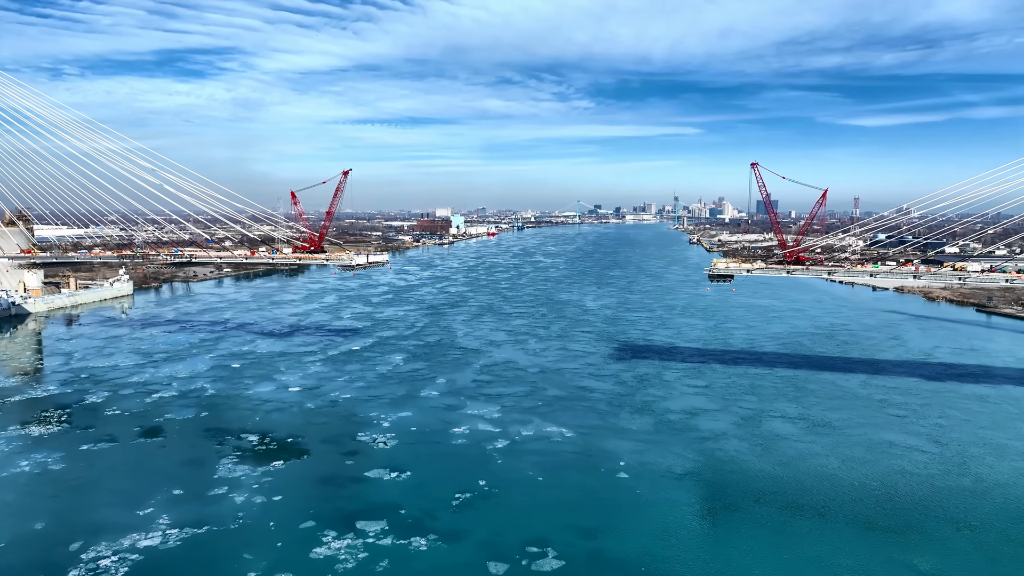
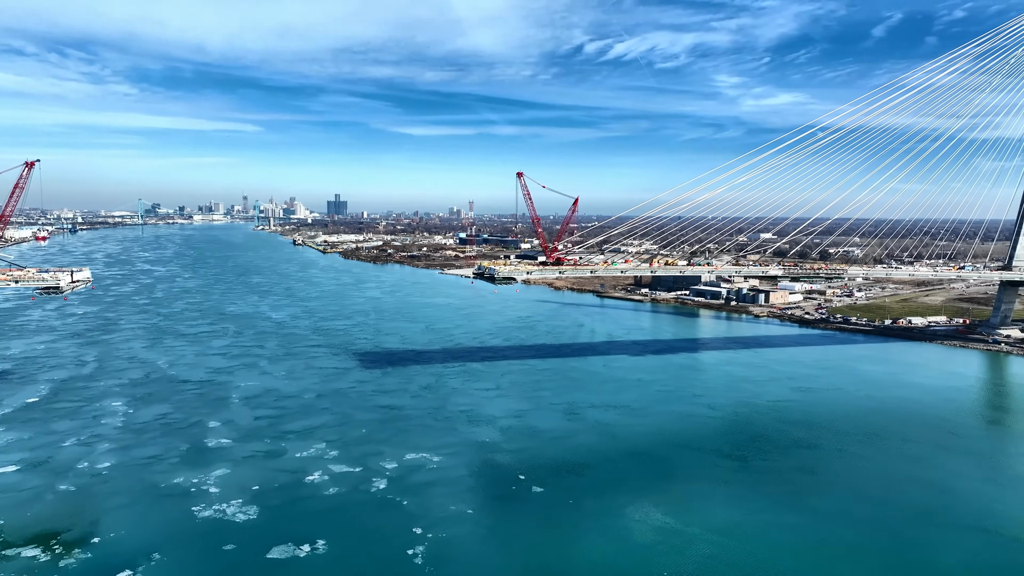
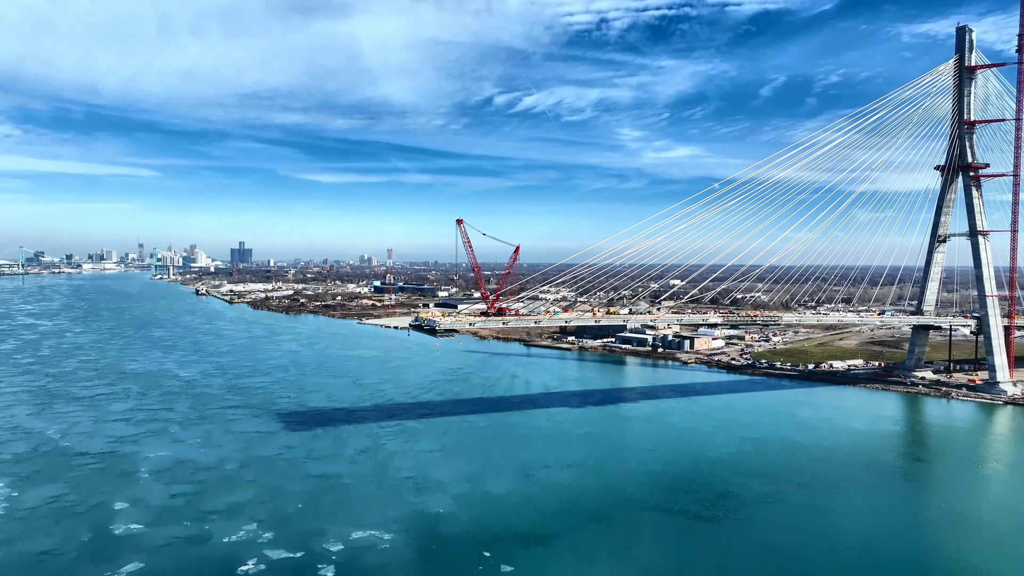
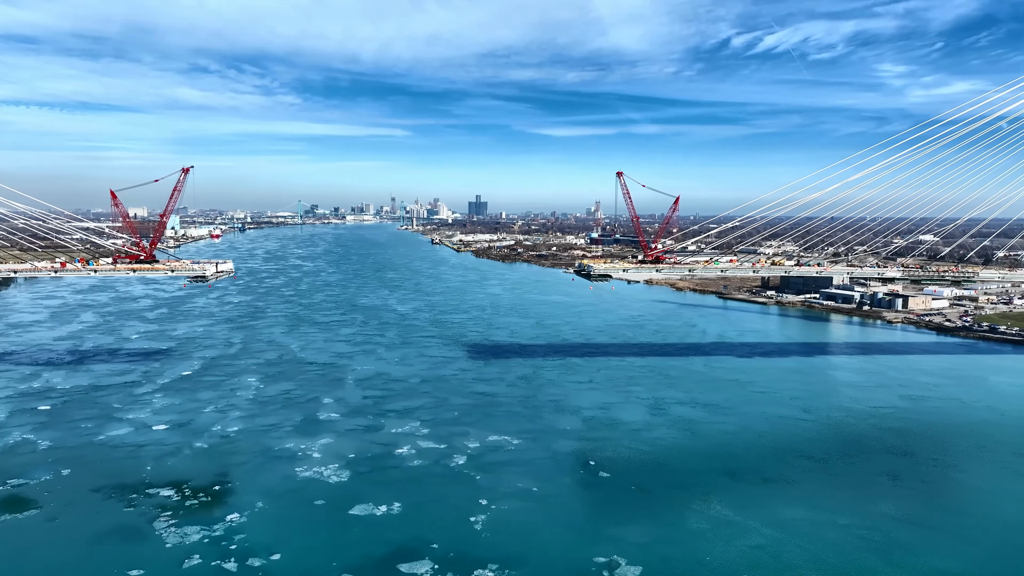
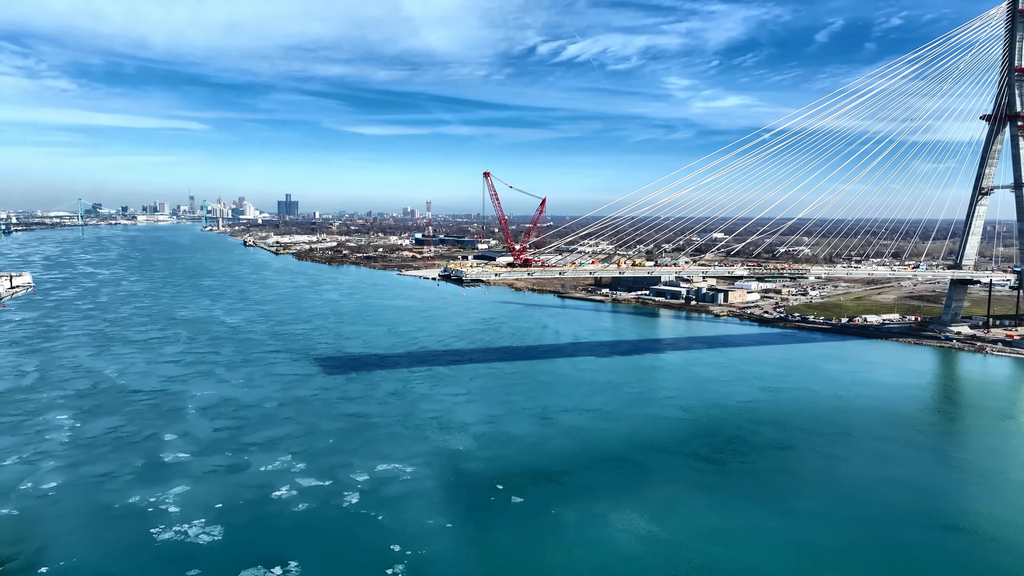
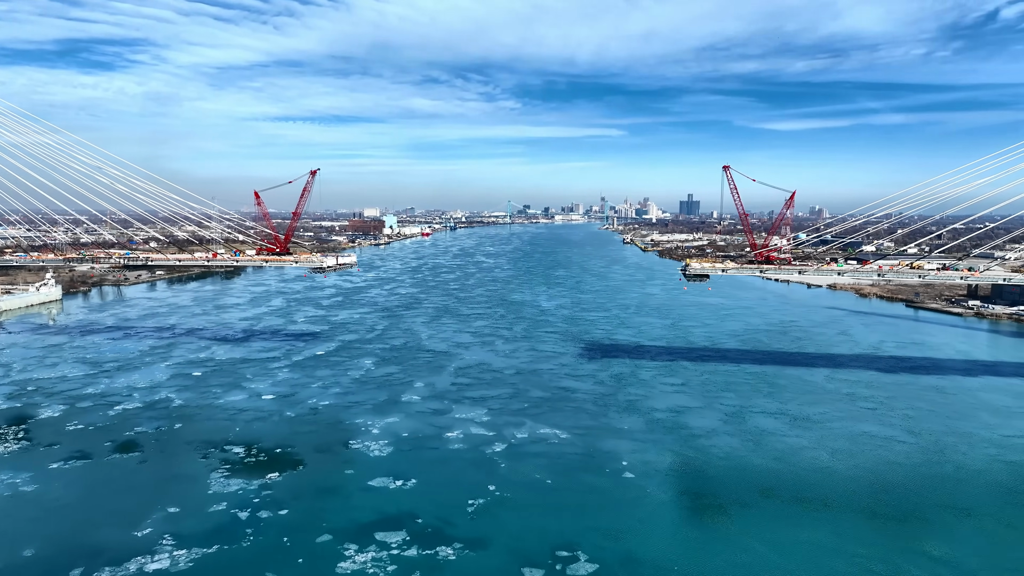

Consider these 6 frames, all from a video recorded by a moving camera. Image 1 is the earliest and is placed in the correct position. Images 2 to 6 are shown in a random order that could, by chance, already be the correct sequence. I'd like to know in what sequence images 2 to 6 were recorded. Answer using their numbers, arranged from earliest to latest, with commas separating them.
6, 4, 2, 5, 3
